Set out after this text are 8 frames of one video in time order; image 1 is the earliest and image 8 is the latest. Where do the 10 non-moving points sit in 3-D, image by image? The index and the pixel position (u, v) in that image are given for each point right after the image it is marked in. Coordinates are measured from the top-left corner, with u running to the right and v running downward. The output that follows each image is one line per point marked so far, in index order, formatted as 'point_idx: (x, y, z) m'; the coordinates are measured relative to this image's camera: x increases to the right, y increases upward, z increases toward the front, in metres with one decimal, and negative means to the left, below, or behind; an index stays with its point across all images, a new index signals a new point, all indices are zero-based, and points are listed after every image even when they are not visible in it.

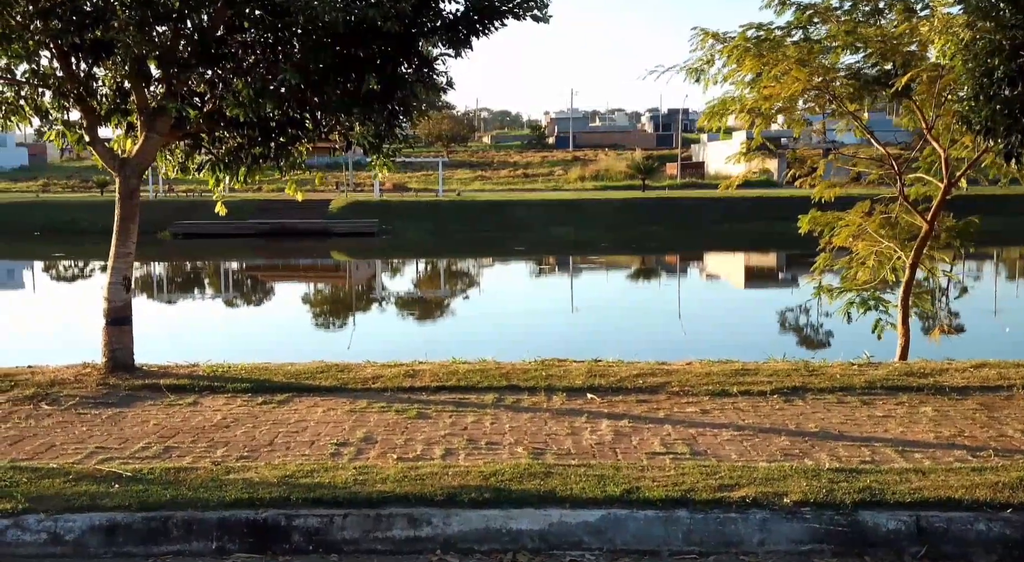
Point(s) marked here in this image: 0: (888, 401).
0: (+2.7, -0.9, +8.3) m
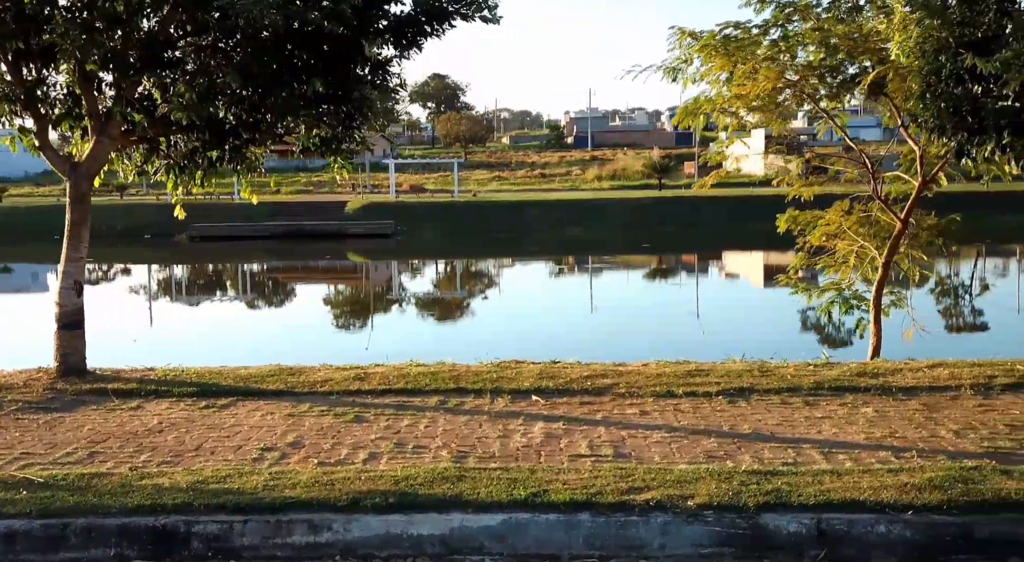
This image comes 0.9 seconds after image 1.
0: (+2.3, -0.9, +8.3) m
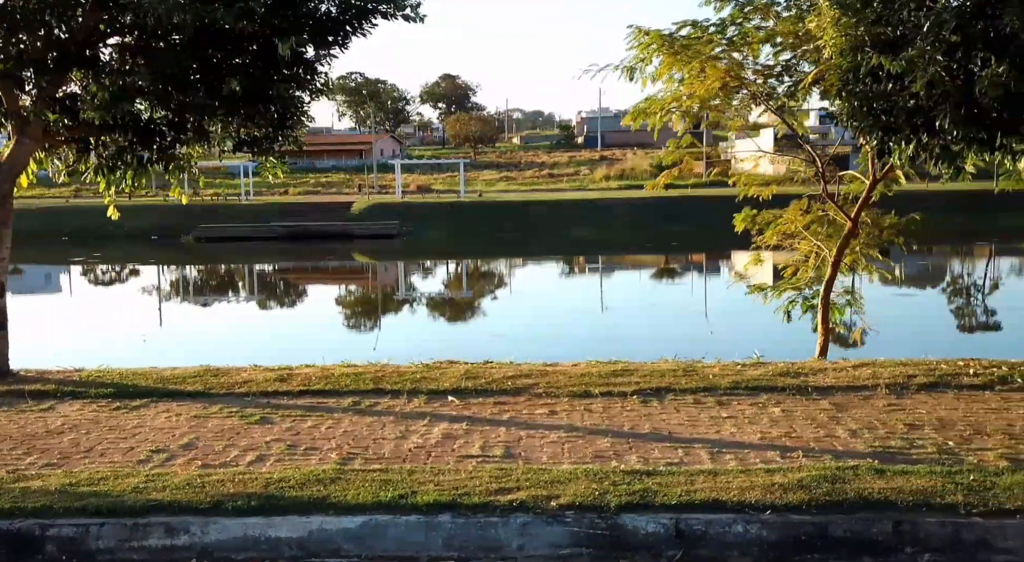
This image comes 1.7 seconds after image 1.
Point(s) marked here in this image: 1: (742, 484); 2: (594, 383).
0: (+1.7, -0.9, +8.2) m
1: (+1.0, -0.9, +5.2) m
2: (+0.6, -0.8, +9.3) m
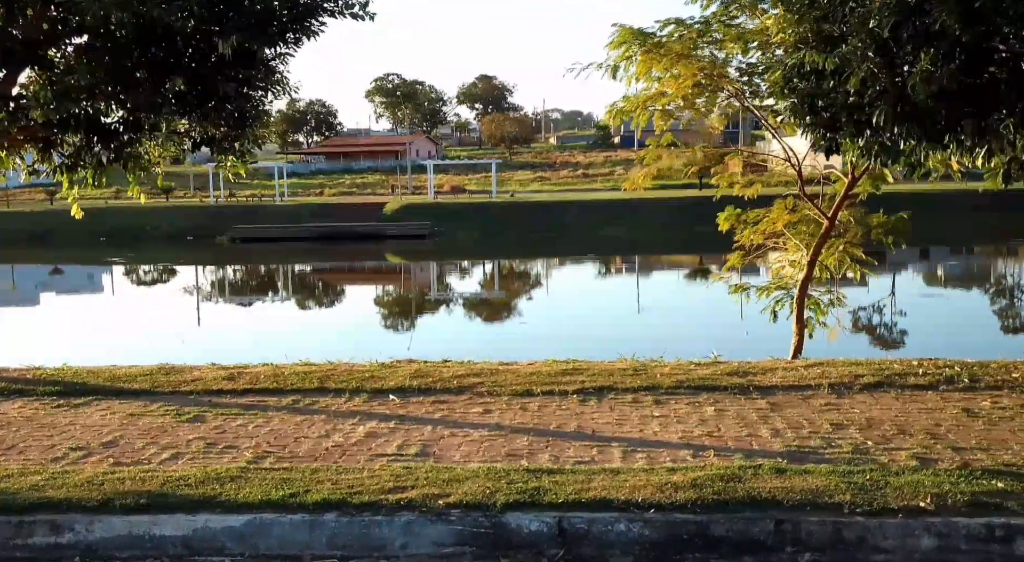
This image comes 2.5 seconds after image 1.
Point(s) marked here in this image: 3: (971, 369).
0: (+1.2, -0.8, +8.2) m
1: (+0.6, -0.9, +5.2) m
2: (+0.2, -0.8, +9.3) m
3: (+3.7, -0.7, +9.3) m
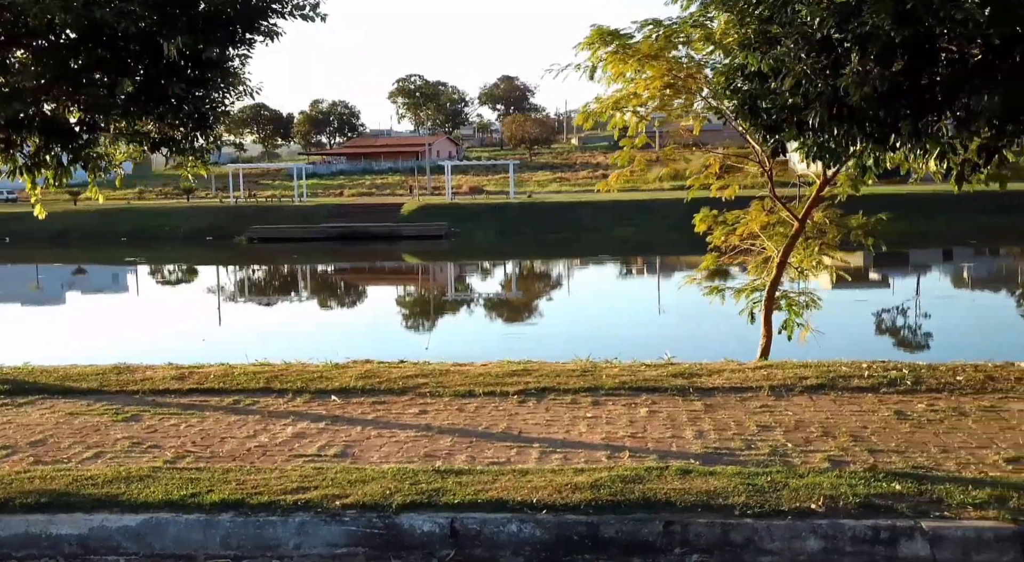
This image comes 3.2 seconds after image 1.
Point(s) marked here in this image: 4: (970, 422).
0: (+0.8, -0.9, +8.2) m
1: (+0.1, -0.9, +5.2) m
2: (-0.2, -0.8, +9.3) m
3: (+3.3, -0.7, +9.3) m
4: (+2.8, -0.9, +7.0) m
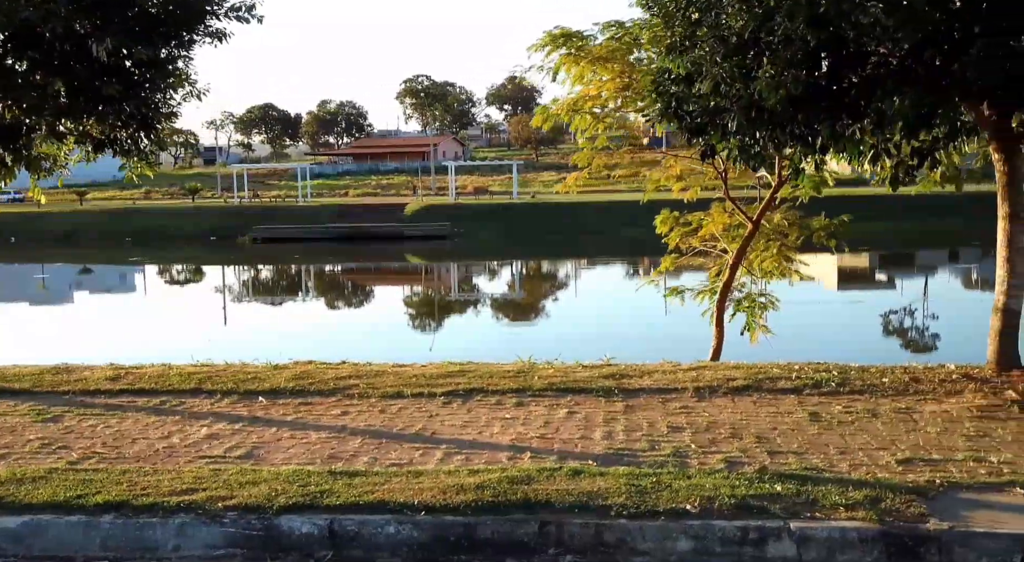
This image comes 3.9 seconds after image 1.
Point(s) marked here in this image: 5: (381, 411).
0: (+0.2, -0.9, +8.3) m
1: (-0.4, -0.9, +5.2) m
2: (-0.8, -0.8, +9.3) m
3: (+2.7, -0.8, +9.4) m
4: (+2.2, -0.9, +7.1) m
5: (-0.9, -0.9, +8.0) m
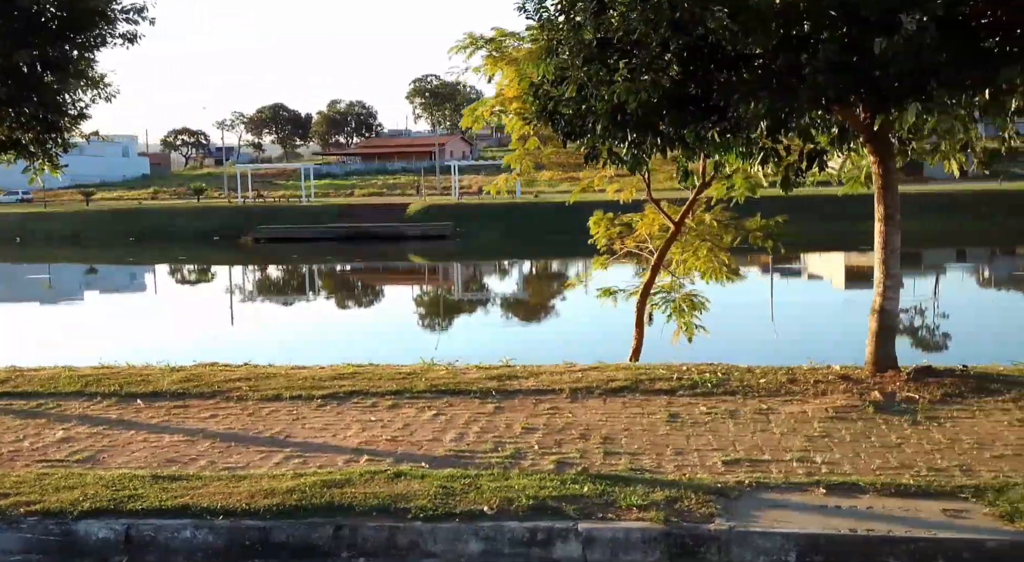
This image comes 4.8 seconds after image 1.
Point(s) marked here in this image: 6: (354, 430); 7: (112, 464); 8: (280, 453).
0: (-0.7, -0.9, +8.3) m
1: (-1.2, -0.9, +5.3) m
2: (-1.7, -0.9, +9.3) m
3: (+1.8, -0.8, +9.5) m
4: (+1.4, -0.9, +7.2) m
5: (-1.8, -0.9, +8.0) m
6: (-1.0, -0.9, +7.2) m
7: (-2.1, -1.0, +6.1) m
8: (-1.3, -0.9, +6.3) m
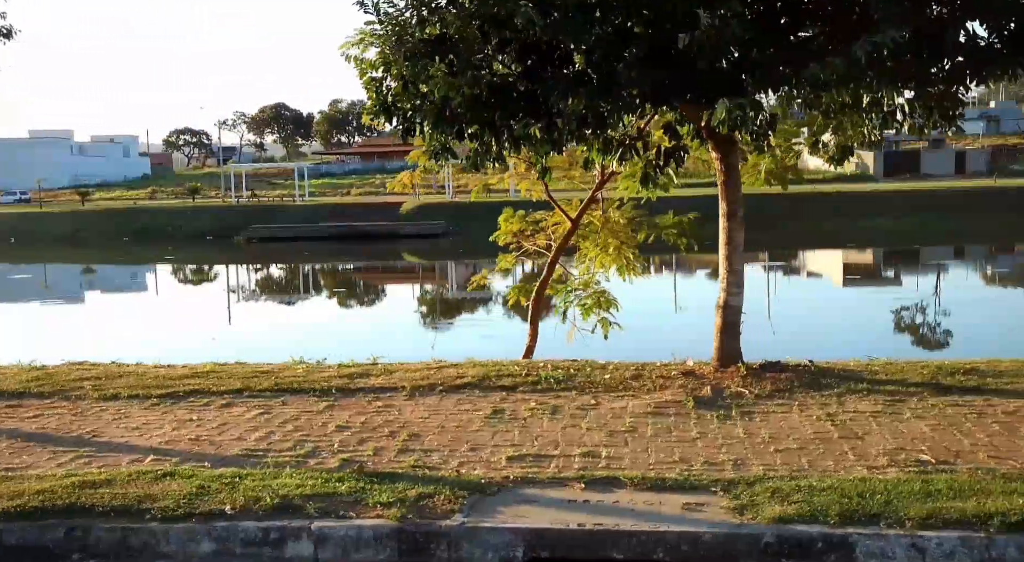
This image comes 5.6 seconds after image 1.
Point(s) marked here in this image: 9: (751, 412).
0: (-1.8, -0.9, +8.2) m
1: (-2.3, -0.9, +5.2) m
2: (-2.9, -0.8, +9.2) m
3: (+0.6, -0.7, +9.5) m
4: (+0.2, -0.9, +7.2) m
5: (-3.0, -0.9, +7.9) m
6: (-2.1, -0.9, +7.1) m
7: (-3.2, -1.0, +6.0) m
8: (-2.4, -0.9, +6.2) m
9: (+1.5, -0.8, +7.2) m
